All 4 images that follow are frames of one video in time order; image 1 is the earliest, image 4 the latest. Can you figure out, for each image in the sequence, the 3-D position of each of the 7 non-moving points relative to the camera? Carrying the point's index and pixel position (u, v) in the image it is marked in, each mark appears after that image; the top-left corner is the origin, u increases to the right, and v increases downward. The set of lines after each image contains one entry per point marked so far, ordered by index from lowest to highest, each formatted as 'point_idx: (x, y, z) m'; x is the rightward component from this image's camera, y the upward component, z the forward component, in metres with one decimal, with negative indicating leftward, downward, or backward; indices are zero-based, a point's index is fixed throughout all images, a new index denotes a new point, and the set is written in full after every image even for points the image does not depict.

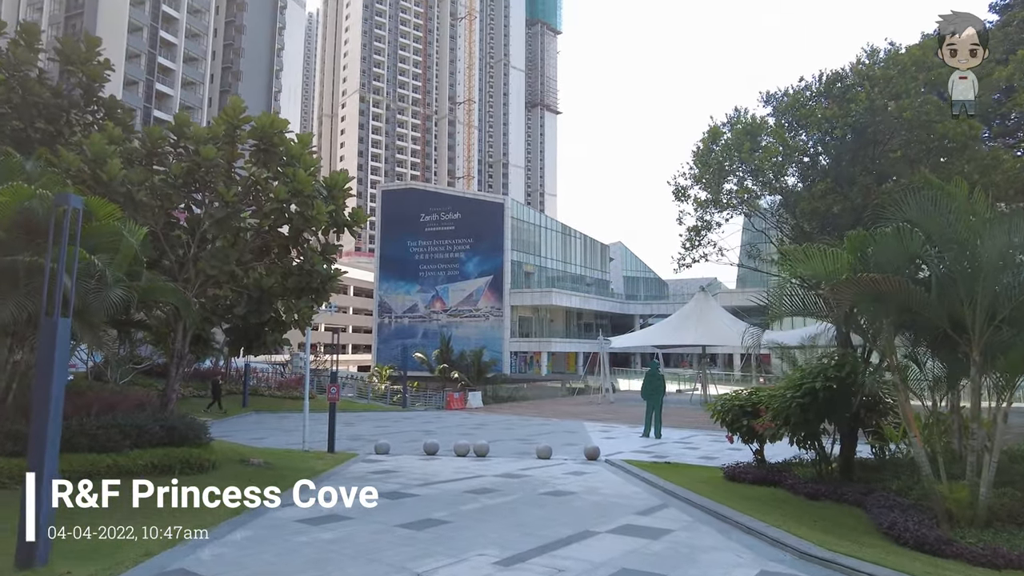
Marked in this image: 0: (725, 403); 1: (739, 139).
0: (+3.8, -2.1, +11.6) m
1: (+5.7, +3.8, +16.4) m
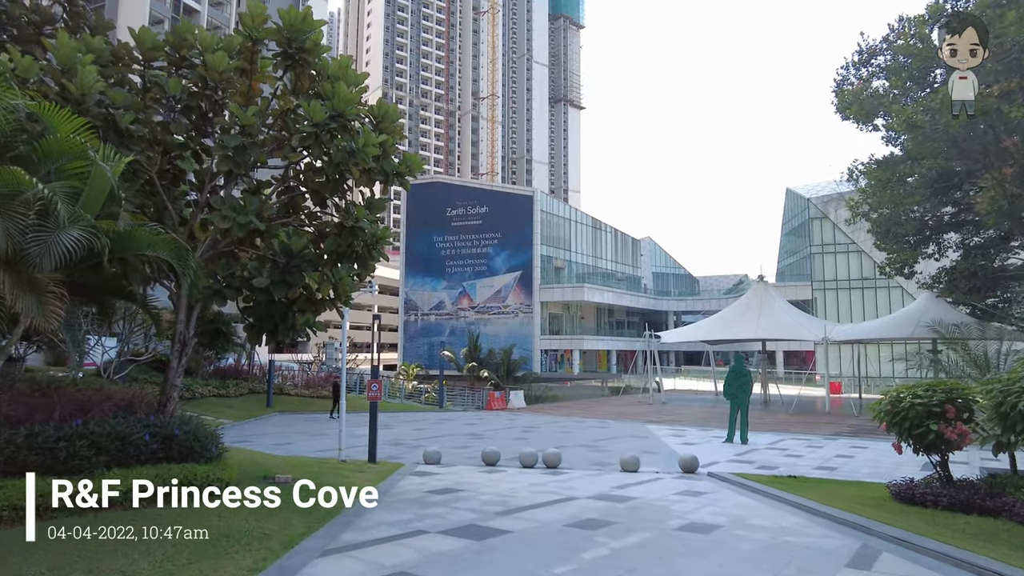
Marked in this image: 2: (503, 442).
0: (+5.2, -1.5, +8.7) m
1: (+7.2, +4.3, +13.5) m
2: (-0.2, -3.8, +16.2) m
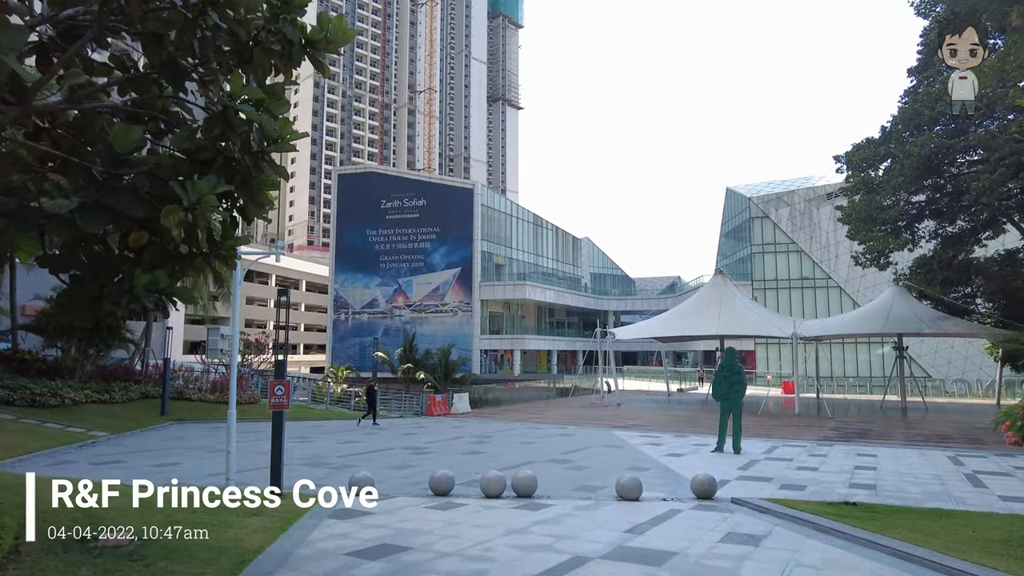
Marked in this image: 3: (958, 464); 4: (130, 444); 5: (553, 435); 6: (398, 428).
0: (+5.0, -1.1, +5.9) m
1: (+6.6, +4.7, +10.9) m
2: (-1.2, -3.4, +12.8) m
3: (+9.3, -3.7, +13.5) m
4: (-9.3, -3.8, +15.8) m
5: (+1.2, -4.1, +18.0) m
6: (-3.4, -4.3, +20.0) m
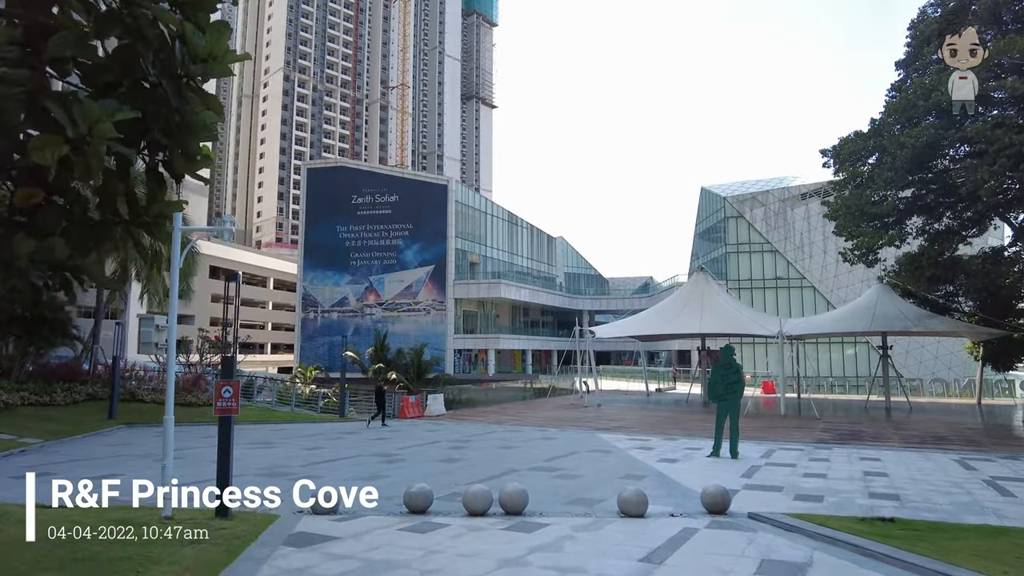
0: (+5.0, -0.9, +4.9) m
1: (+6.4, +4.9, +9.9) m
2: (-1.5, -3.2, +11.6) m
3: (+8.9, -3.5, +12.7) m
4: (-9.7, -3.6, +14.2) m
5: (+0.7, -3.9, +16.8) m
6: (-4.0, -4.1, +18.6) m
